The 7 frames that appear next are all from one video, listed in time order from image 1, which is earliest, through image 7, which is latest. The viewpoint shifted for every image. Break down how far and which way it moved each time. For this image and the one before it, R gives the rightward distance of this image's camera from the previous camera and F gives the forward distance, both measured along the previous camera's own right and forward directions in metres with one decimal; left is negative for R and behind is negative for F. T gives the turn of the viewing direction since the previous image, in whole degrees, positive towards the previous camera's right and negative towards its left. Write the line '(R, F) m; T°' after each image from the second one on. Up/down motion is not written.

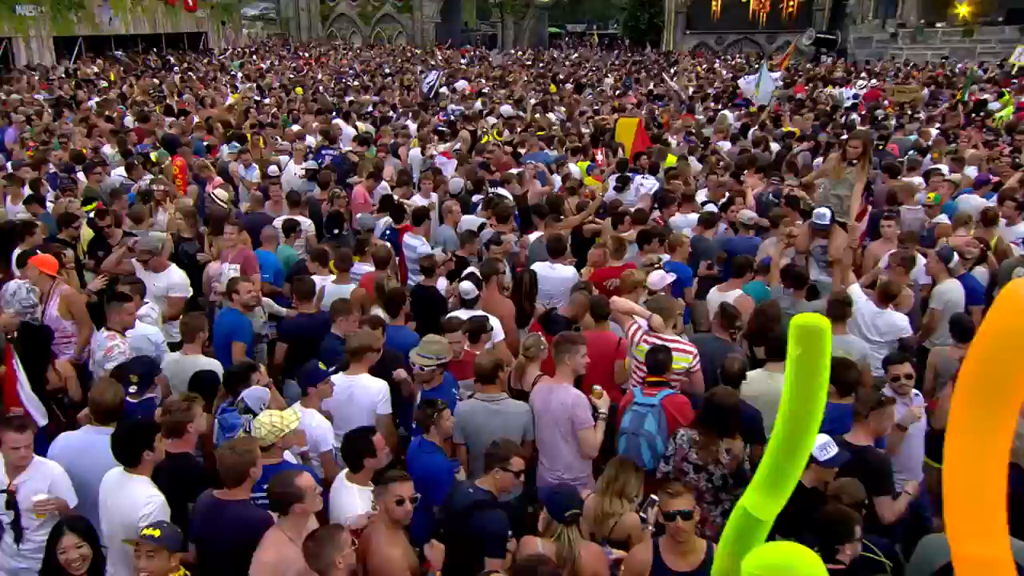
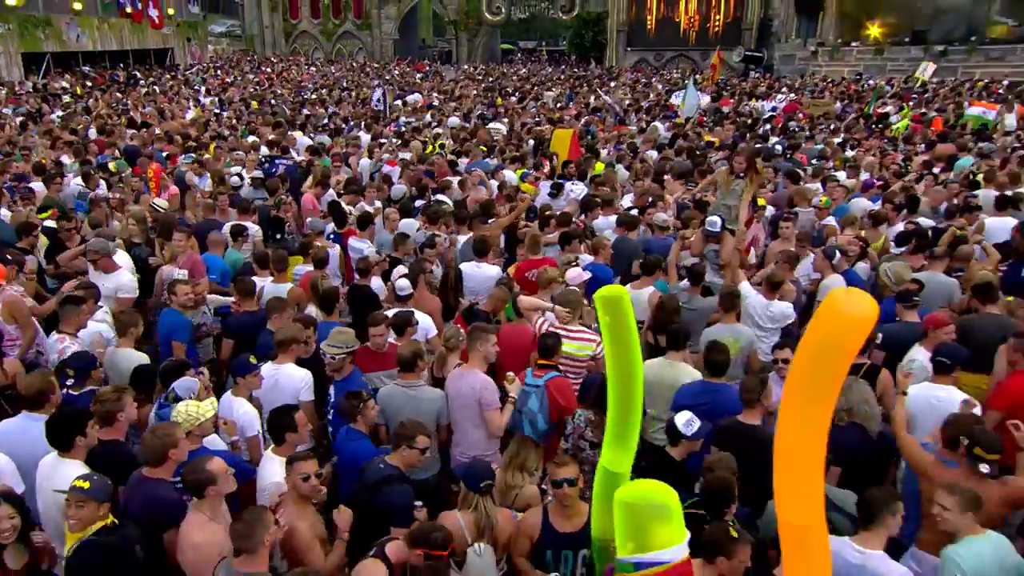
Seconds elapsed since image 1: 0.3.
(+0.9, -0.6) m; +1°
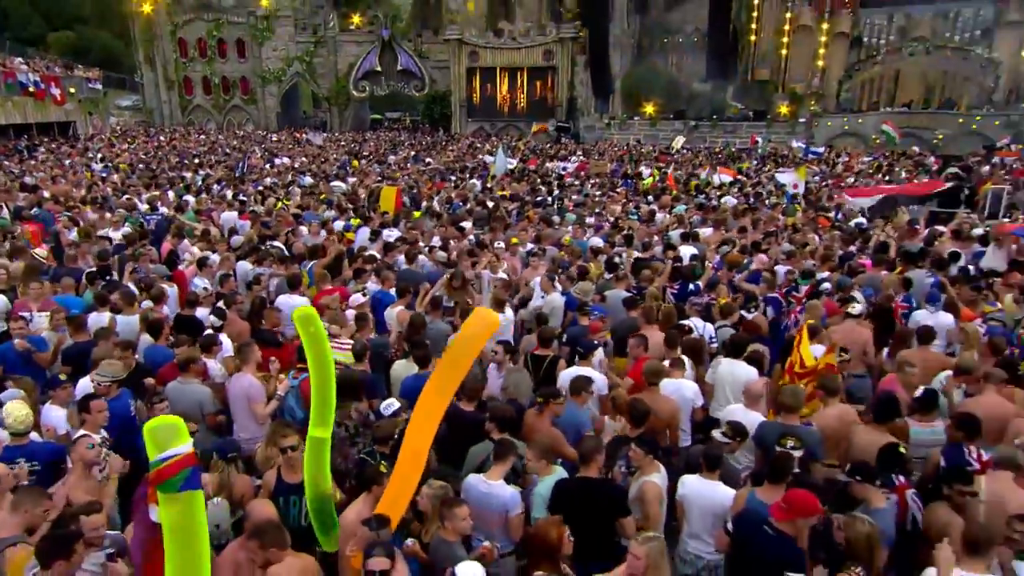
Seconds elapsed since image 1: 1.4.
(+3.1, -2.1) m; +4°
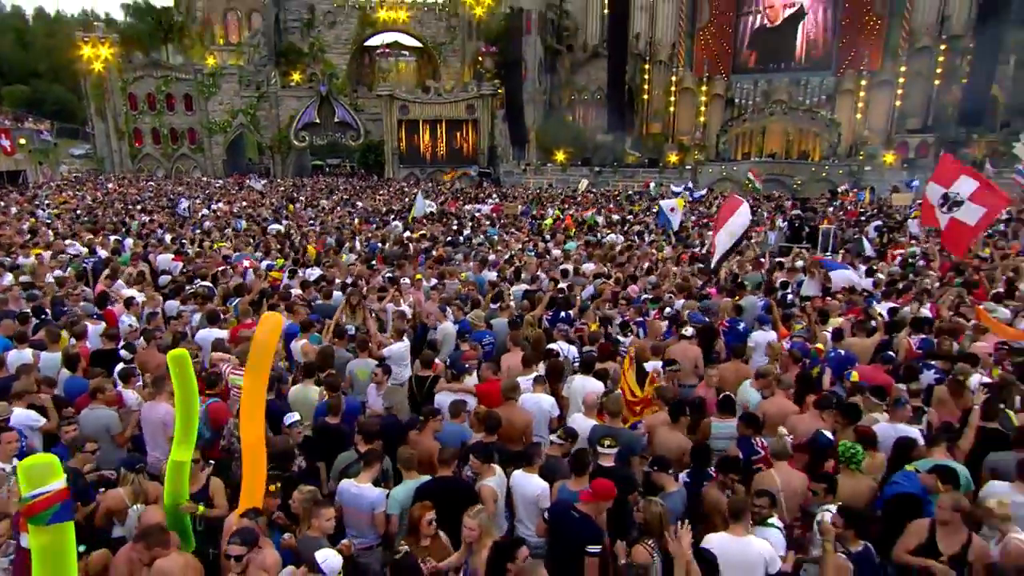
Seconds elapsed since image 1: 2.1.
(+1.6, -1.2) m; +3°
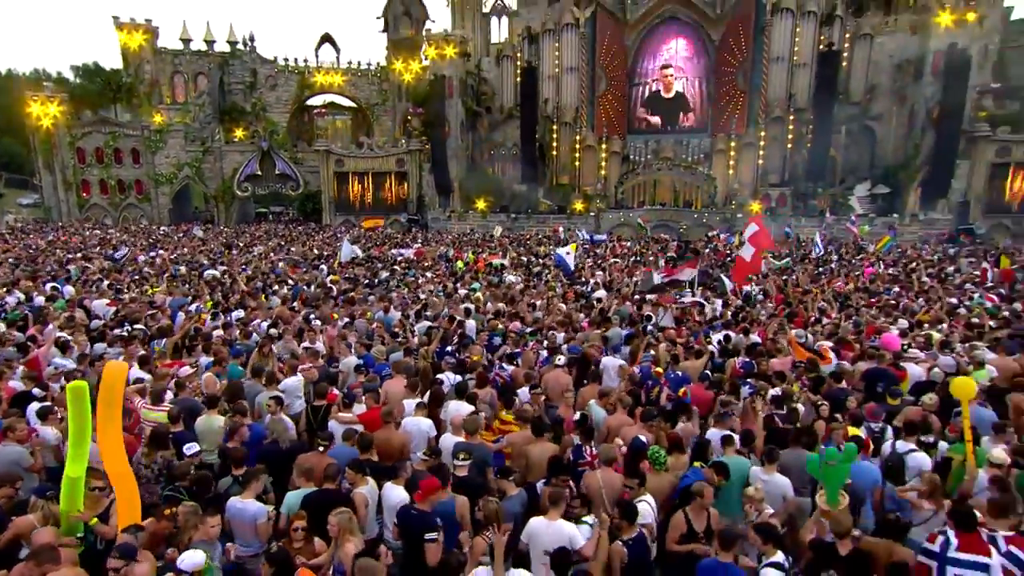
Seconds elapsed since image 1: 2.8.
(+1.7, -1.4) m; +3°
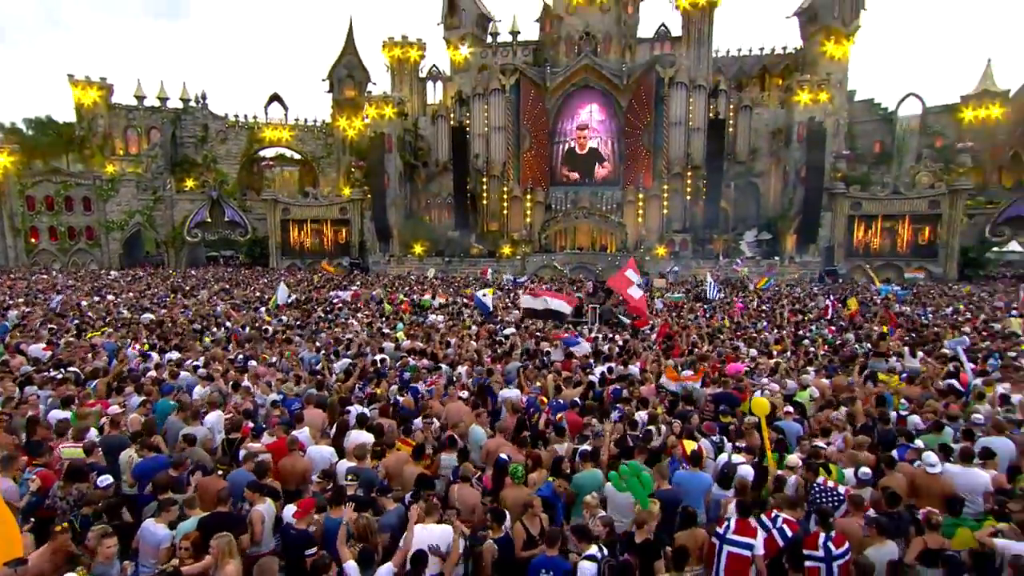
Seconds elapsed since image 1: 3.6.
(+1.5, -1.2) m; +3°
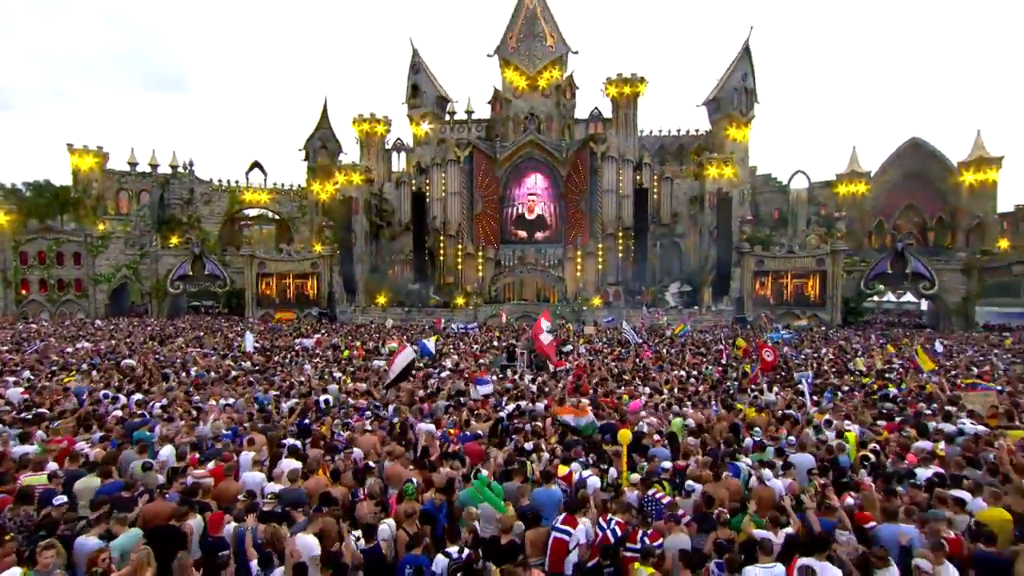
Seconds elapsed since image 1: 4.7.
(+1.7, -1.6) m; 0°
